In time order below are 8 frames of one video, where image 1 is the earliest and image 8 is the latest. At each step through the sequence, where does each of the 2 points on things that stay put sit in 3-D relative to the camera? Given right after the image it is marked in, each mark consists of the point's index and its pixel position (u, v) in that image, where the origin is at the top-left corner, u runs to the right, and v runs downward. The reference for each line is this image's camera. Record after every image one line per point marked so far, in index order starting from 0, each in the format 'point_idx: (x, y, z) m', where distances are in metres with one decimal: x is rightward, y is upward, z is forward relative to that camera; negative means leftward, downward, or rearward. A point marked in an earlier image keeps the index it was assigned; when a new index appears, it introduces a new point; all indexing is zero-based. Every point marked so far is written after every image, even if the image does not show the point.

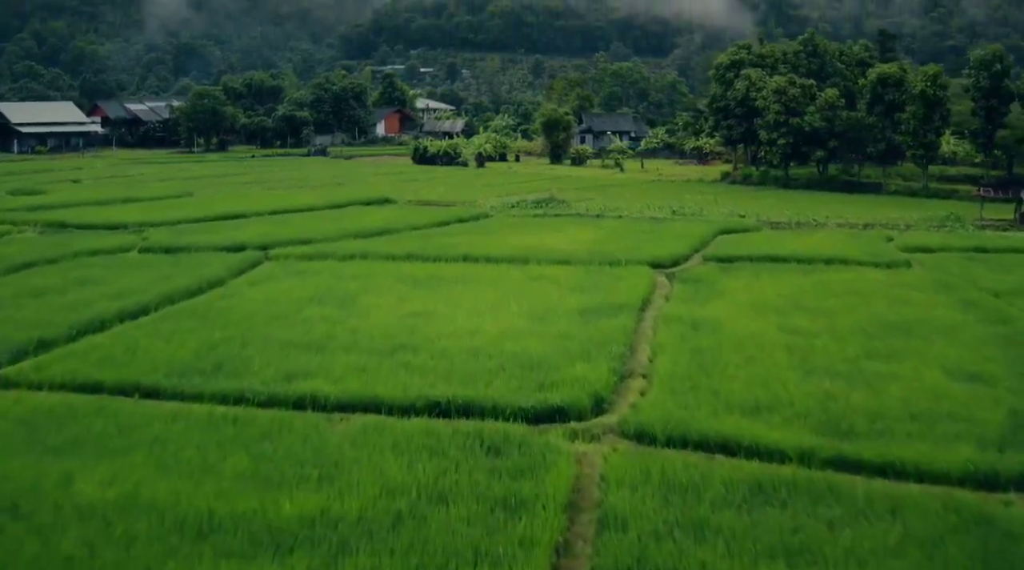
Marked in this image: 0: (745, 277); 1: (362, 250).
0: (+4.6, +0.1, +17.3) m
1: (-3.2, +0.8, +19.2) m
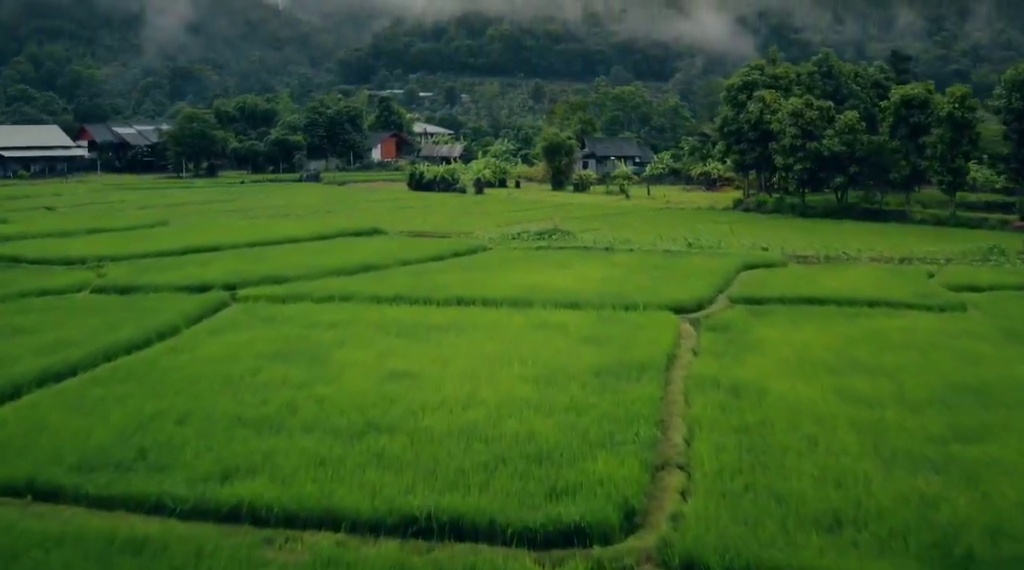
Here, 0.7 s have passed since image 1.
0: (+4.6, -0.7, +15.0) m
1: (-3.2, -0.1, +17.0) m
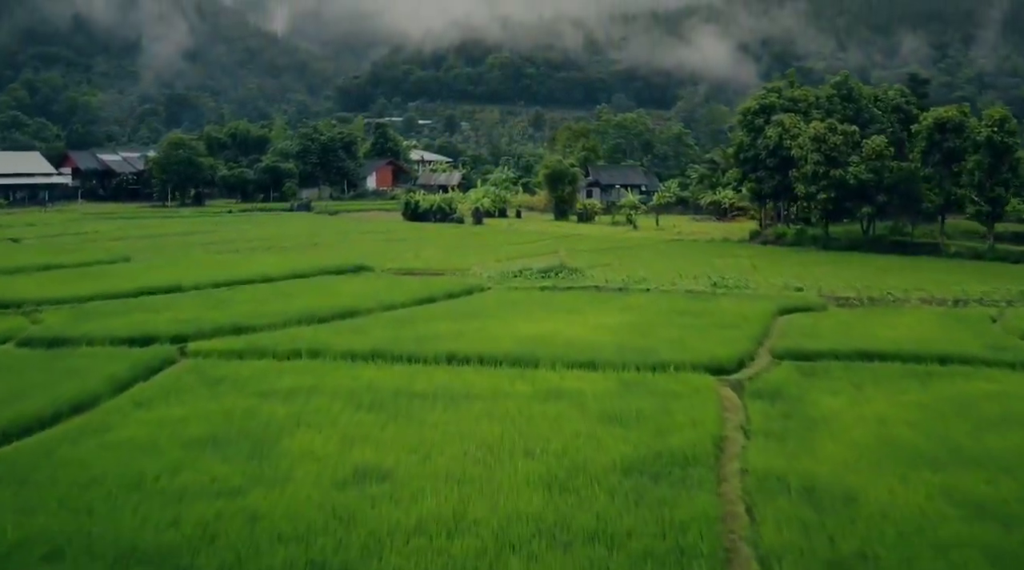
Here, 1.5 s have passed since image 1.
0: (+4.6, -1.5, +12.3) m
1: (-3.2, -0.9, +14.2) m
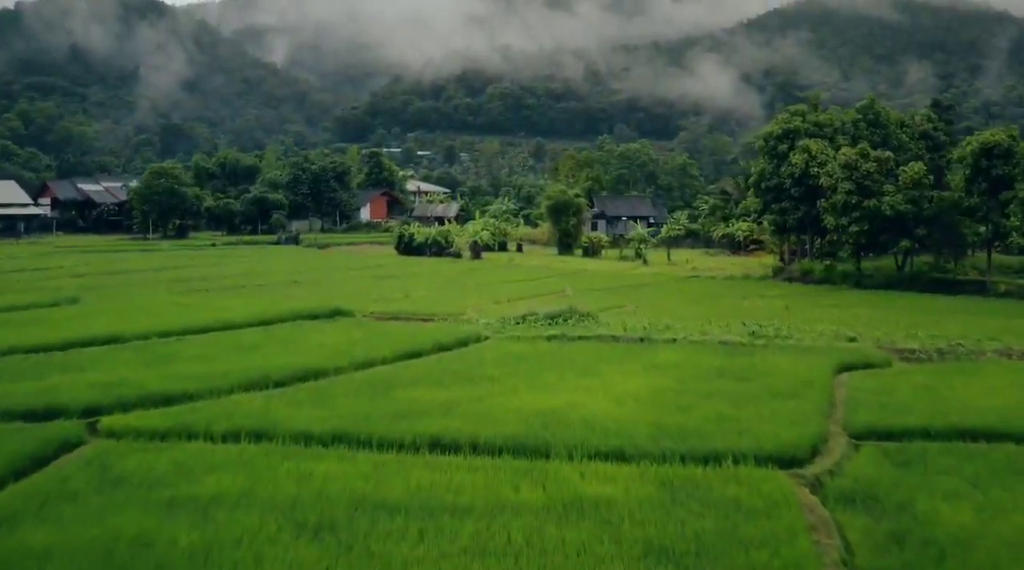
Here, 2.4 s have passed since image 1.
0: (+4.6, -2.1, +9.1) m
1: (-3.2, -1.7, +11.1) m
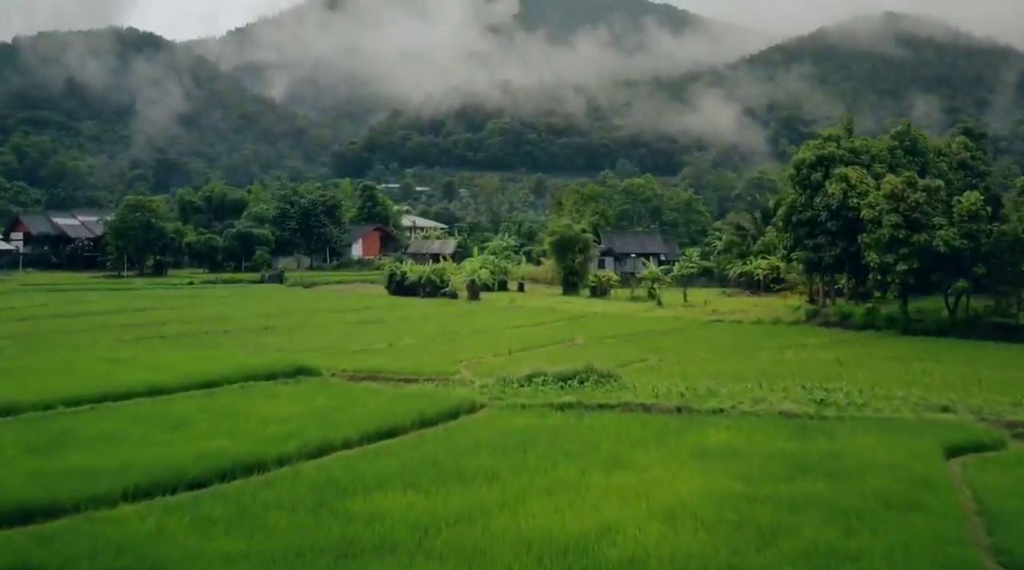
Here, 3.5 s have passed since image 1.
0: (+4.7, -2.7, +5.4) m
1: (-3.1, -2.3, +7.5) m
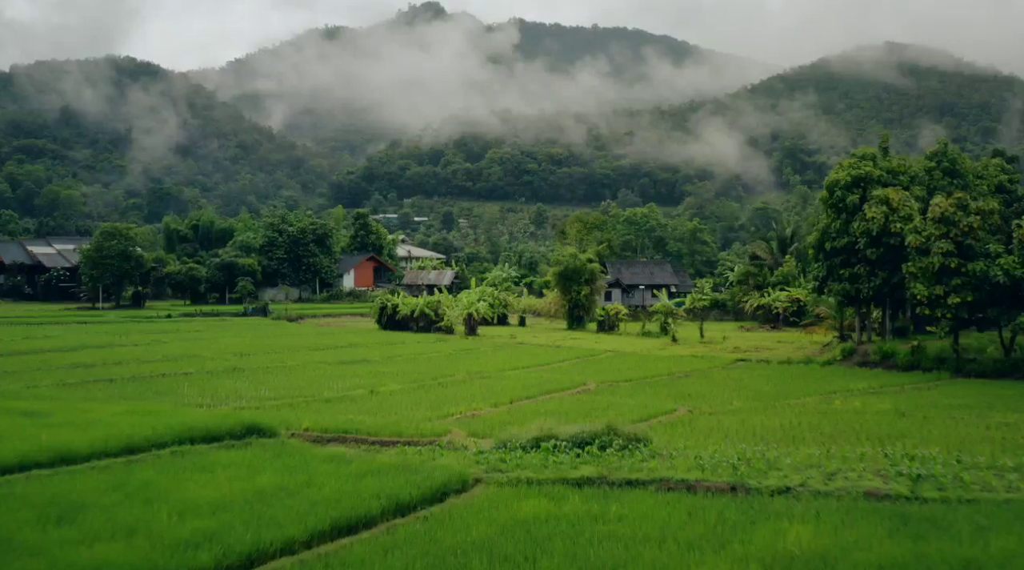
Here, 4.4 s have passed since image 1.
0: (+4.7, -2.8, +2.3) m
1: (-3.1, -2.5, +4.3) m
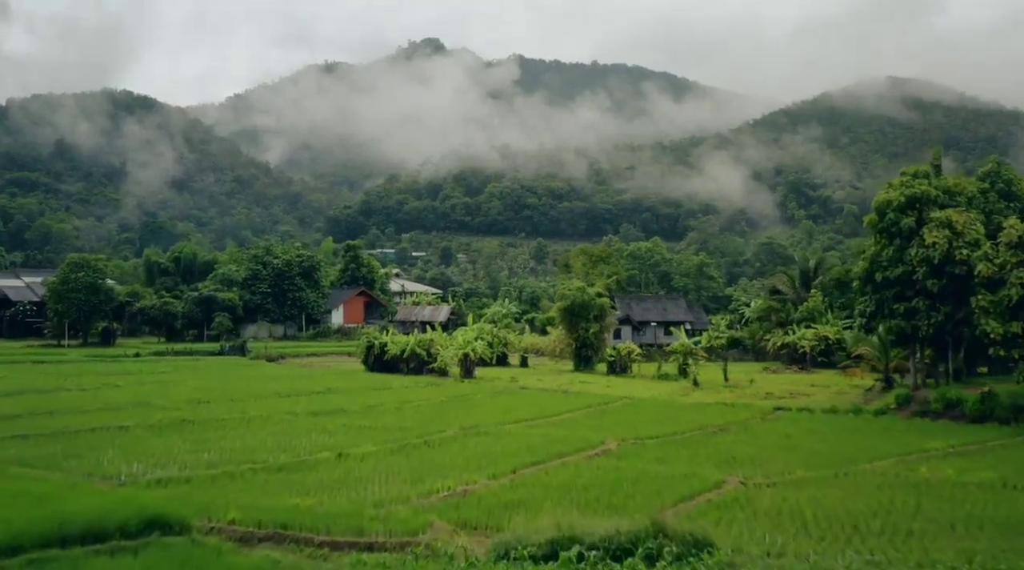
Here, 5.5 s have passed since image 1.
0: (+4.8, -2.8, -1.3) m
1: (-3.0, -2.6, +0.7) m
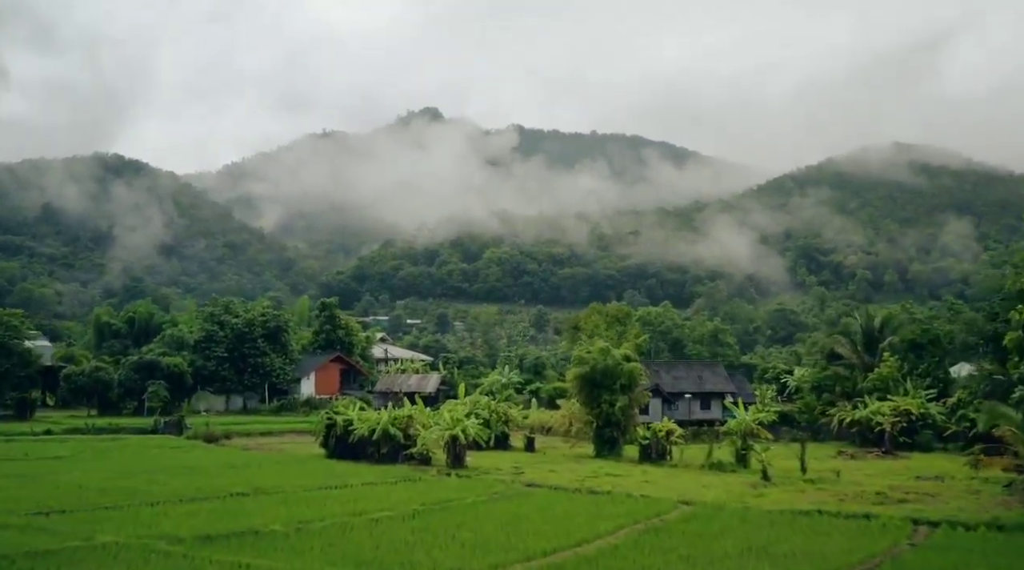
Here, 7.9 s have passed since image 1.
0: (+5.0, -1.8, -8.8) m
1: (-2.9, -1.7, -6.8) m
